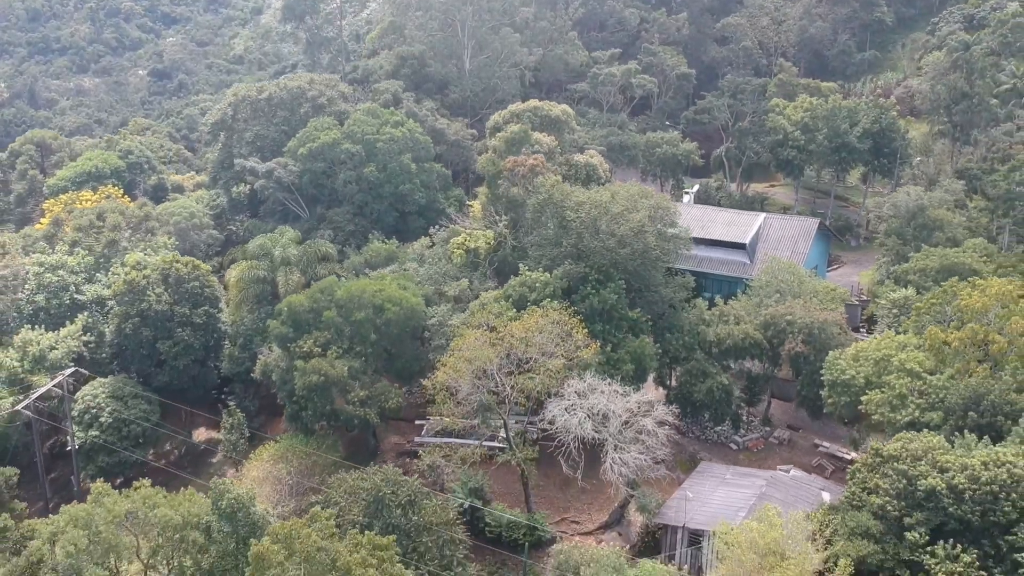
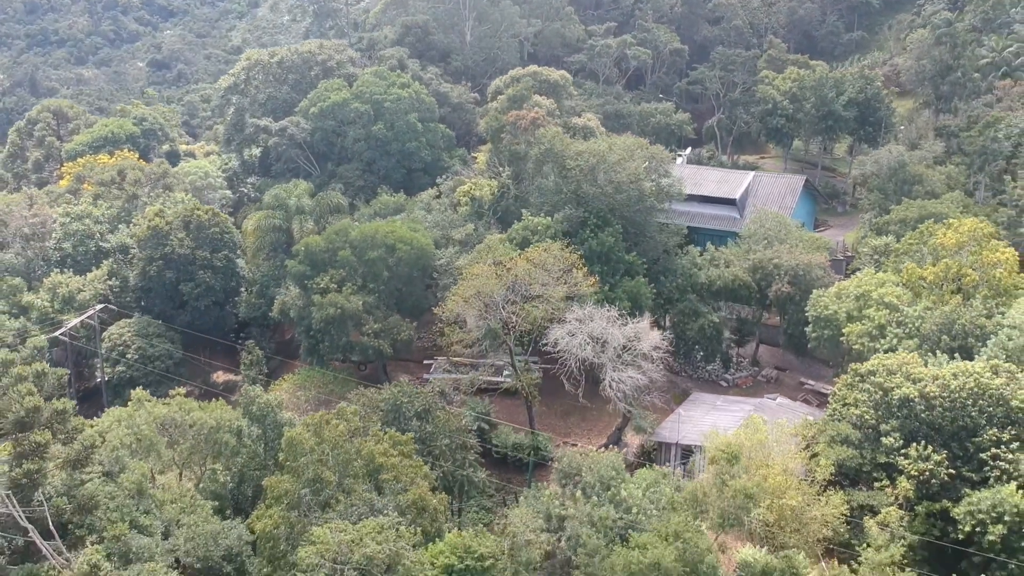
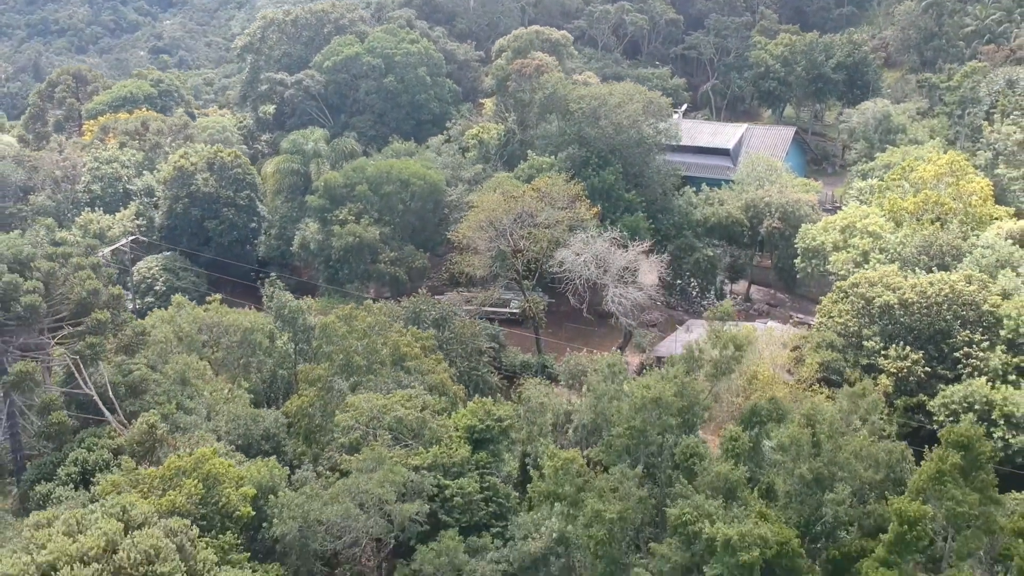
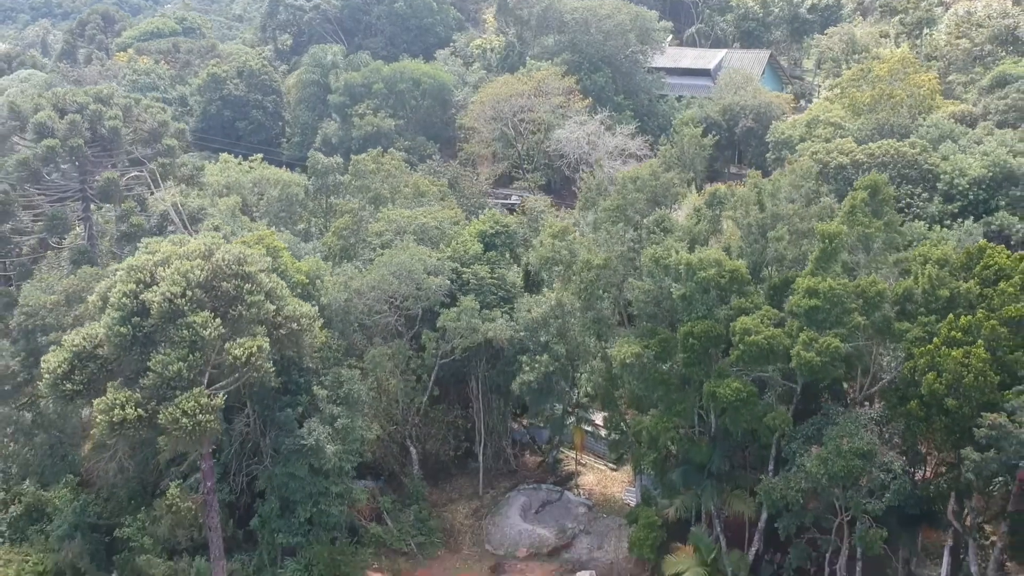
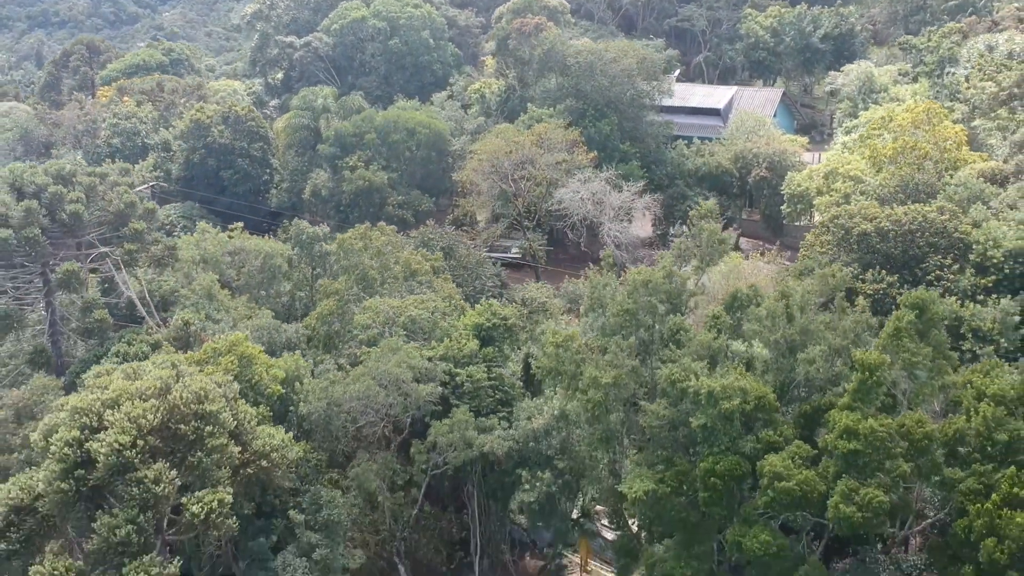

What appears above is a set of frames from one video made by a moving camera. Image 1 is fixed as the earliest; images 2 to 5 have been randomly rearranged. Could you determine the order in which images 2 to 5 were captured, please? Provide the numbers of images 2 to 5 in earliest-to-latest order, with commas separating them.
2, 3, 5, 4
